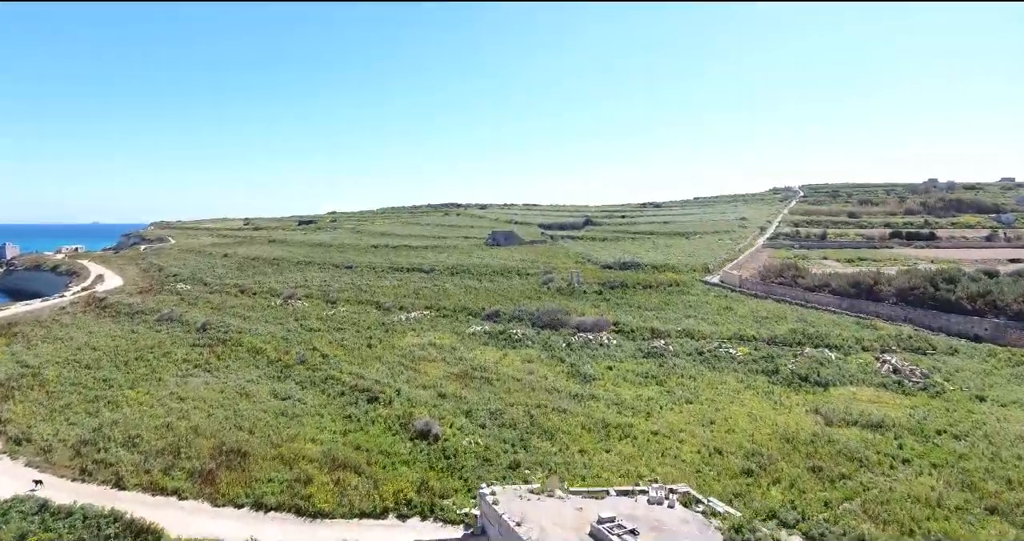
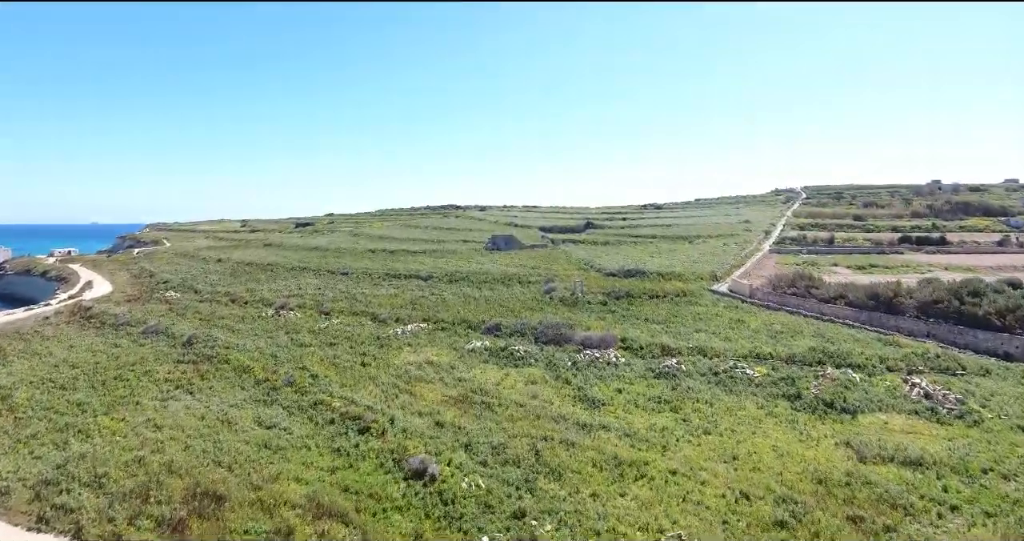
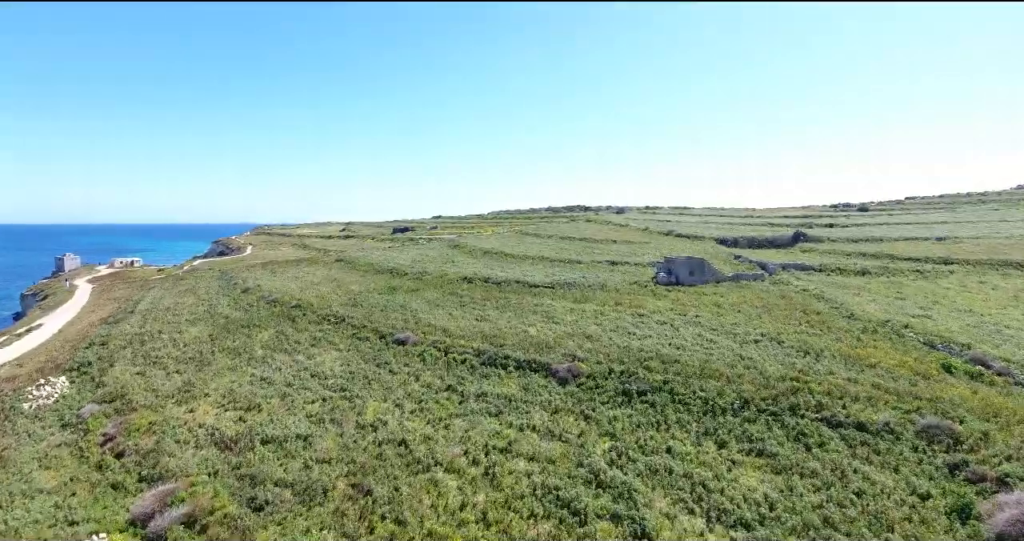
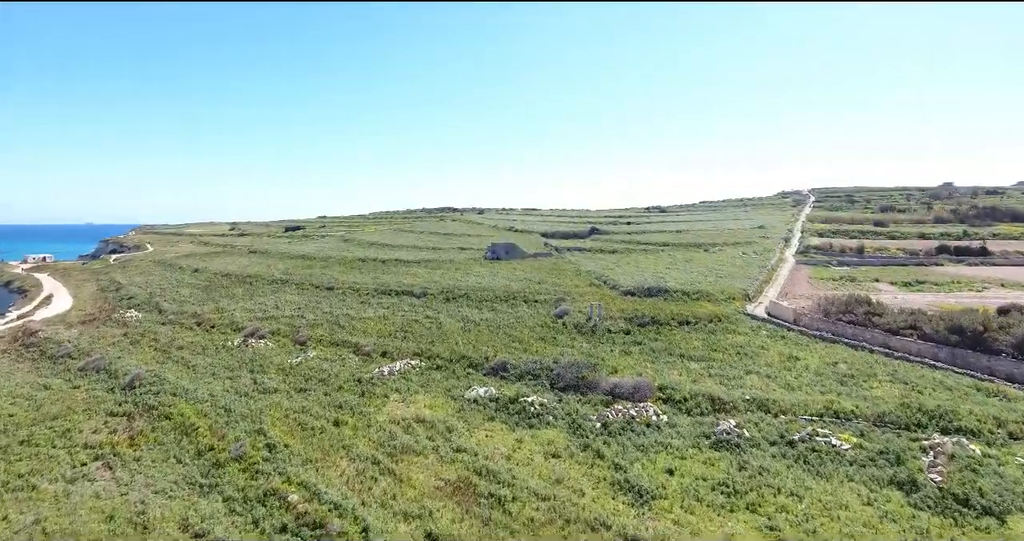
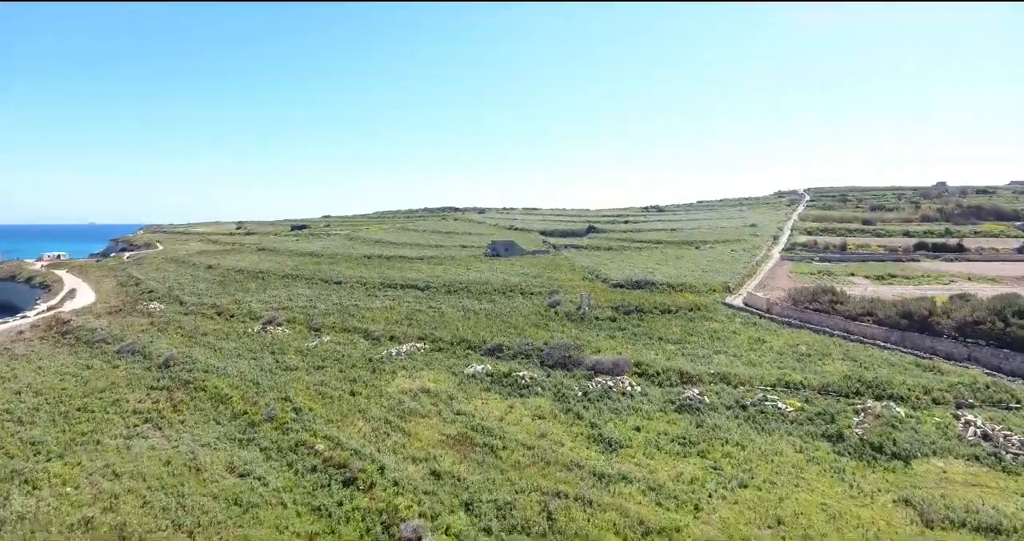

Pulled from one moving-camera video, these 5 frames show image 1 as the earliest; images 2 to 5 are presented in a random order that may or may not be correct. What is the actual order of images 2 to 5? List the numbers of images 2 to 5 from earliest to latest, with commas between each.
2, 5, 4, 3
